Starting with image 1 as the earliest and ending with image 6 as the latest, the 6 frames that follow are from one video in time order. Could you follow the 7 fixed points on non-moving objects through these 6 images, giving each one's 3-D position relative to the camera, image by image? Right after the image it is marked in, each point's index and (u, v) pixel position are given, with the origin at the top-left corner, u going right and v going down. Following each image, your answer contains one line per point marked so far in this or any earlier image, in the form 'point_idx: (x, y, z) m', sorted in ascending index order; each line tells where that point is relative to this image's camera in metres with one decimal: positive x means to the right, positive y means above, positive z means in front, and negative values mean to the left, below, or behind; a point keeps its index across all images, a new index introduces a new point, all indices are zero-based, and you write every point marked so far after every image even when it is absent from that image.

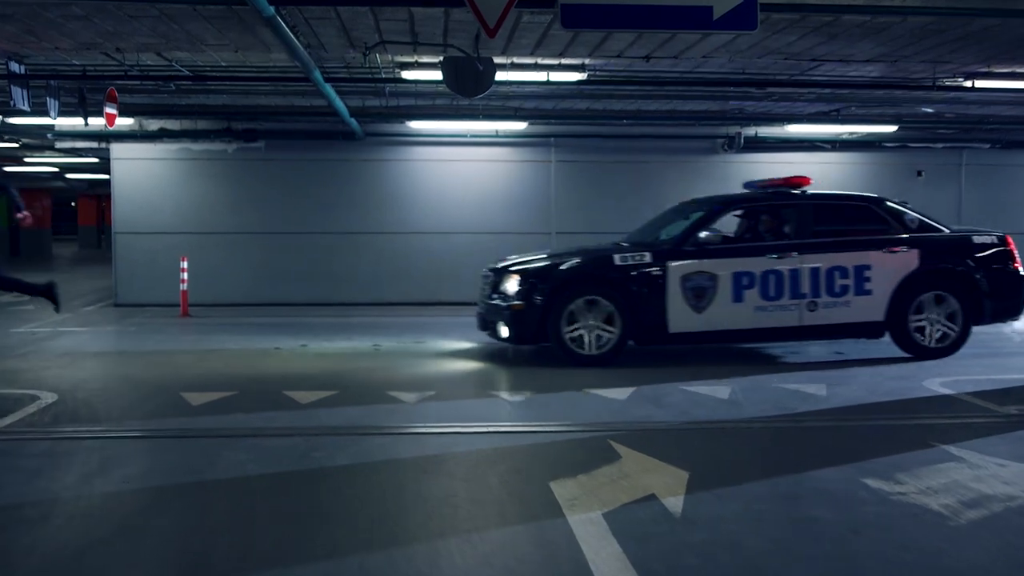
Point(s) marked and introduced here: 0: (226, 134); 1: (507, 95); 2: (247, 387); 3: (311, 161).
0: (-3.9, +2.1, +16.0) m
1: (-0.1, +2.1, +12.4) m
2: (-2.0, -0.8, +8.8) m
3: (-2.9, +1.8, +16.4) m
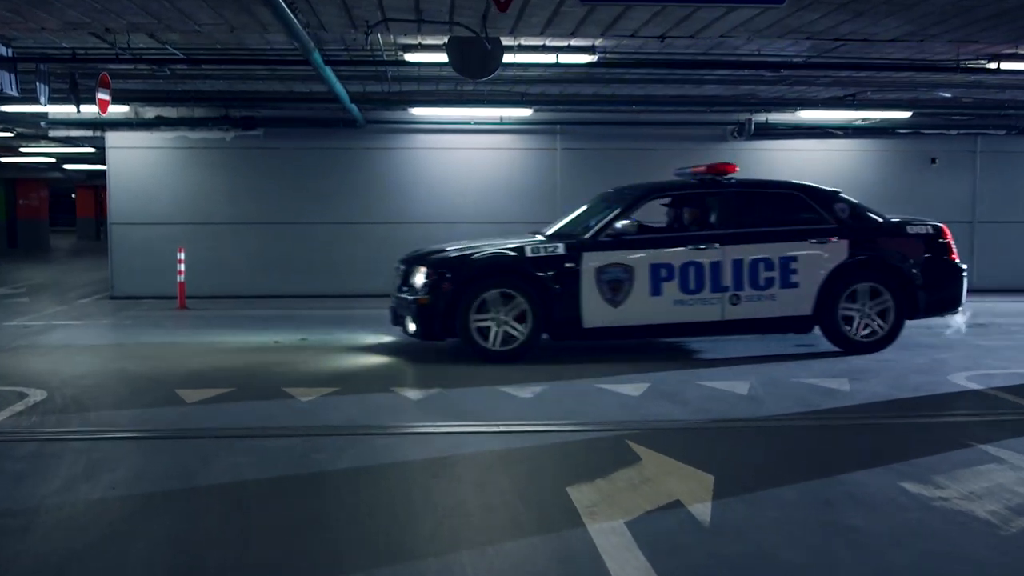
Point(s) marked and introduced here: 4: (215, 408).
0: (-3.9, +2.2, +15.6) m
1: (0.0, +2.2, +12.1) m
2: (-2.0, -0.7, +8.5) m
3: (-2.8, +1.9, +16.0) m
4: (-1.9, -0.8, +7.4) m
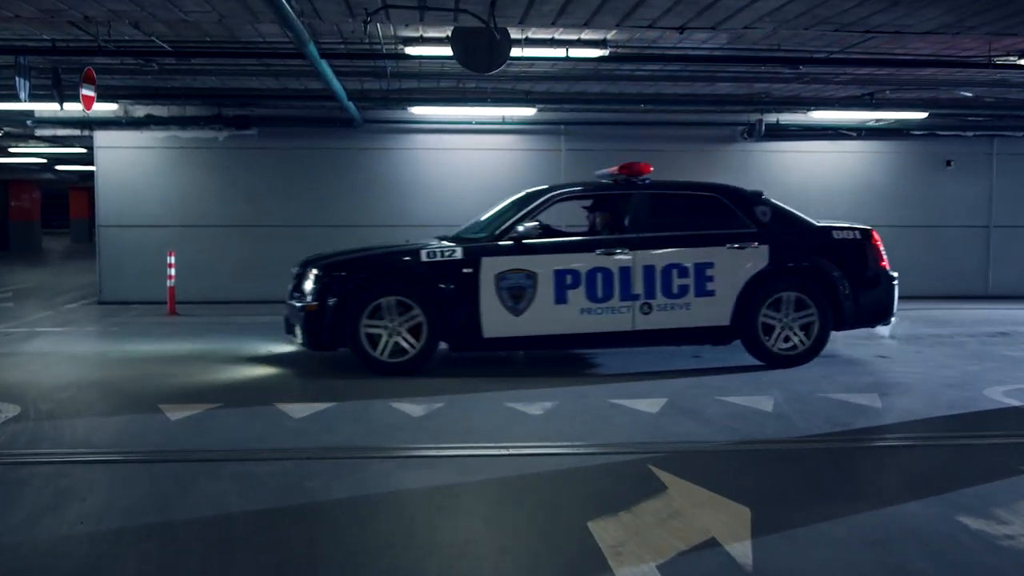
0: (-3.8, +2.2, +15.1) m
1: (0.0, +2.1, +11.5) m
2: (-1.9, -0.7, +7.9) m
3: (-2.7, +1.8, +15.5) m
4: (-1.8, -0.8, +6.9) m
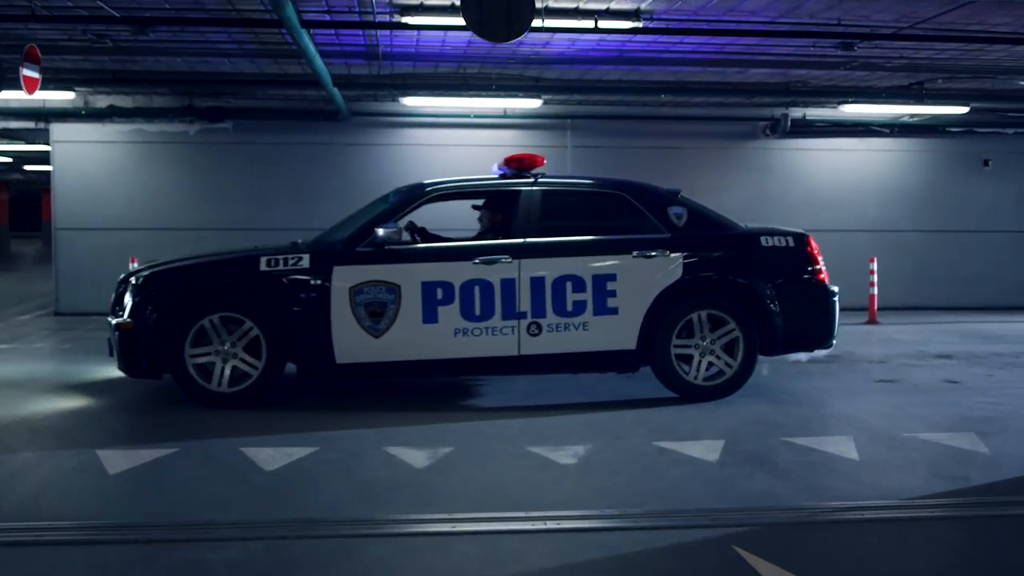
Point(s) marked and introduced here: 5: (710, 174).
0: (-3.8, +2.0, +13.6) m
1: (+0.1, +2.0, +10.1) m
2: (-1.8, -0.8, +6.5) m
3: (-2.7, +1.7, +14.0) m
4: (-1.7, -0.9, +5.4) m
5: (+2.5, +1.5, +14.8) m
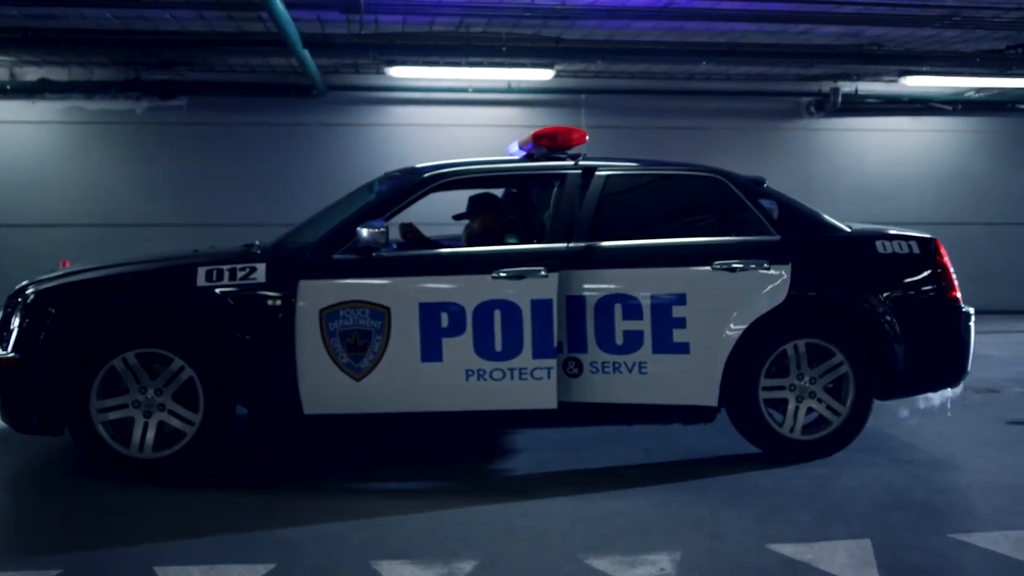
0: (-3.8, +2.0, +11.5) m
1: (+0.2, +1.9, +8.0) m
2: (-1.6, -1.0, +4.4) m
3: (-2.7, +1.7, +11.9) m
4: (-1.5, -1.0, +3.3) m
5: (+2.6, +1.4, +12.8) m
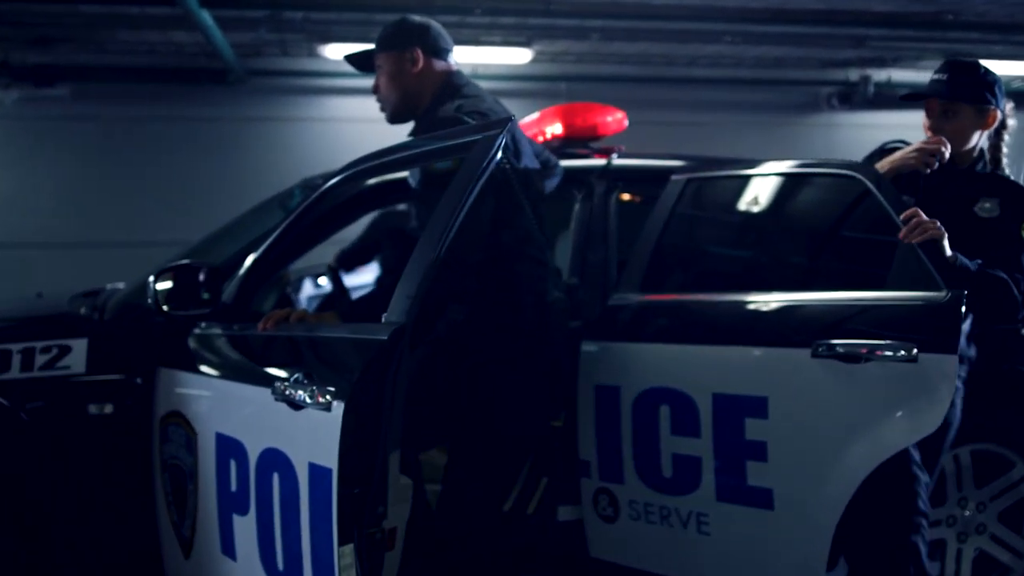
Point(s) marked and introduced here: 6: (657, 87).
0: (-4.0, +1.7, +9.1) m
1: (+0.1, +1.7, +5.8) m
2: (-1.5, -1.2, +2.1) m
3: (-2.9, +1.4, +9.6) m
4: (-1.4, -1.3, +1.0) m
5: (+2.3, +1.2, +10.7) m
6: (+1.3, +1.8, +10.4) m
